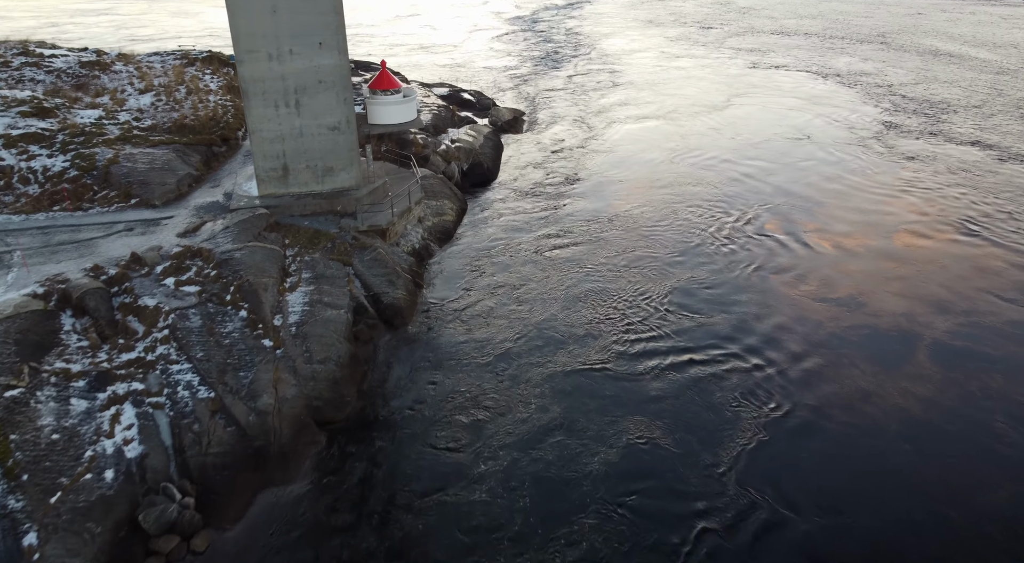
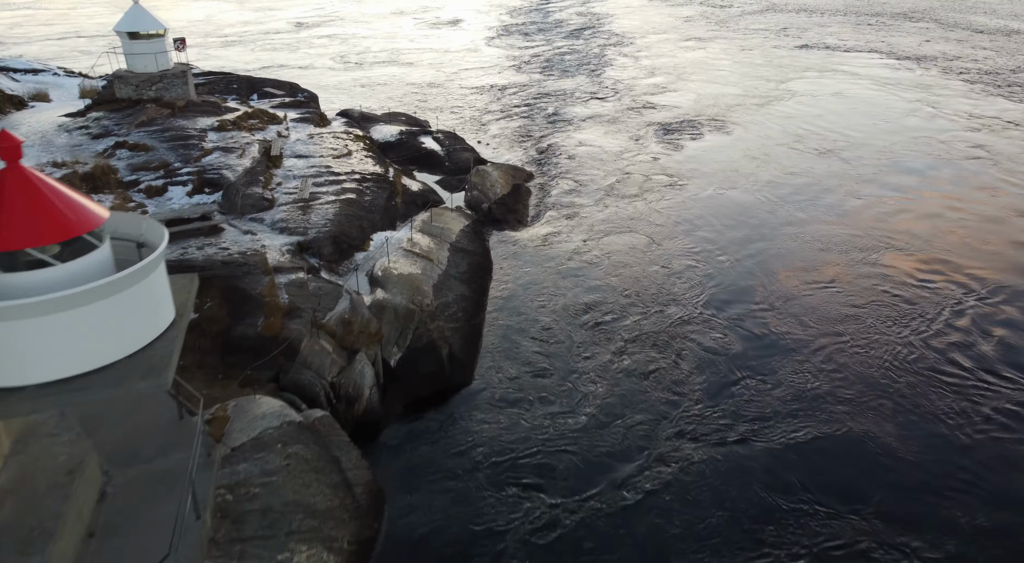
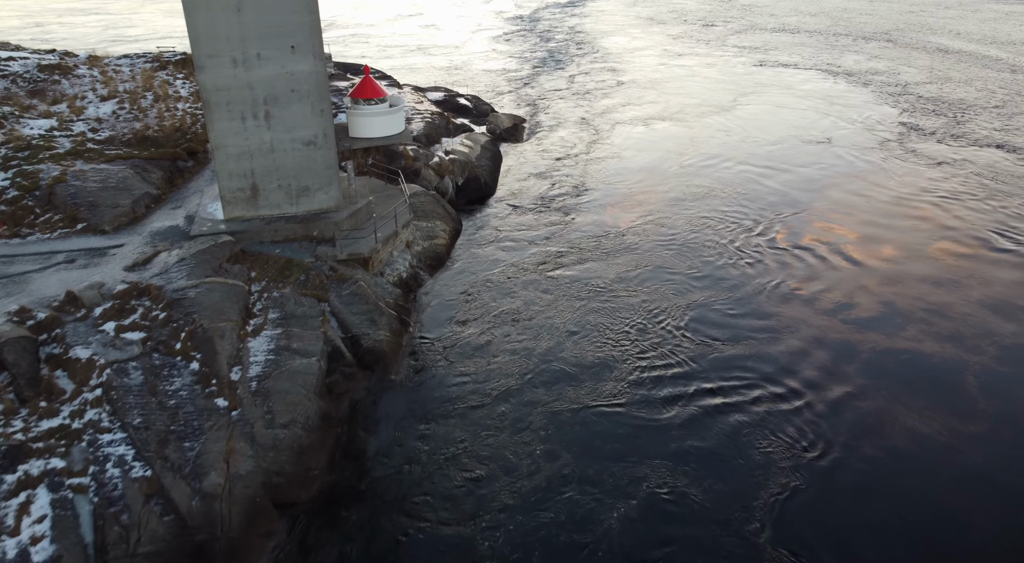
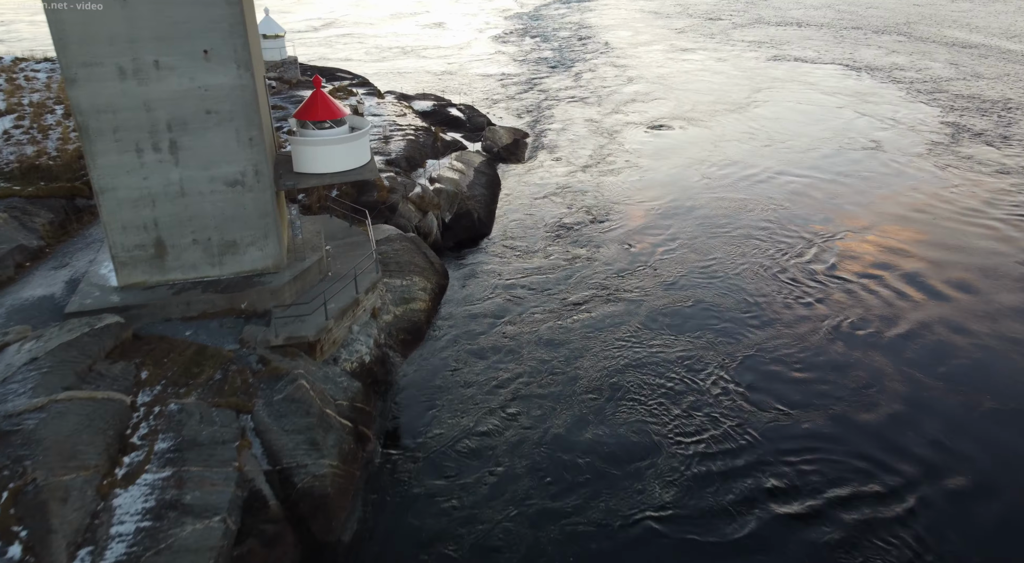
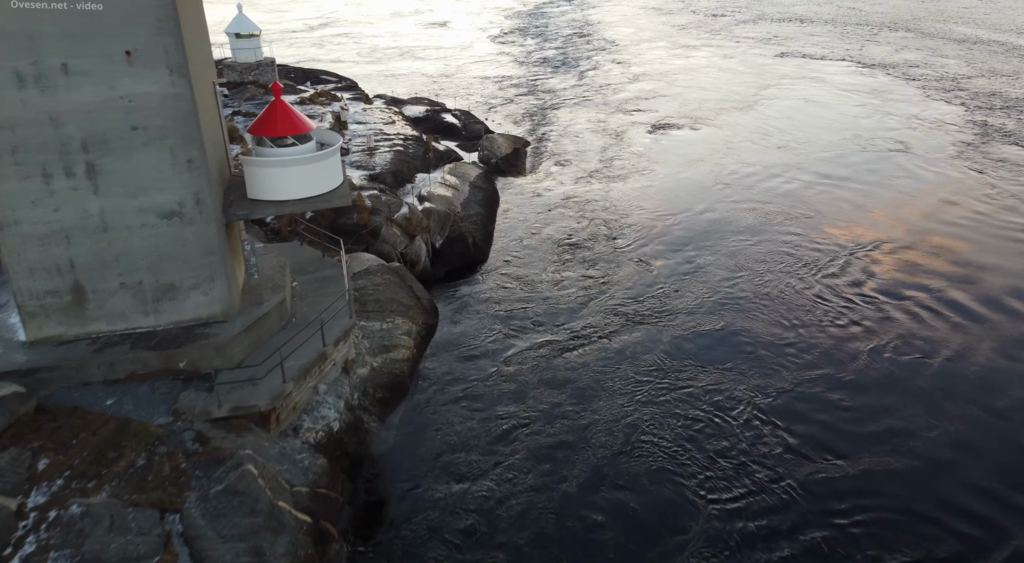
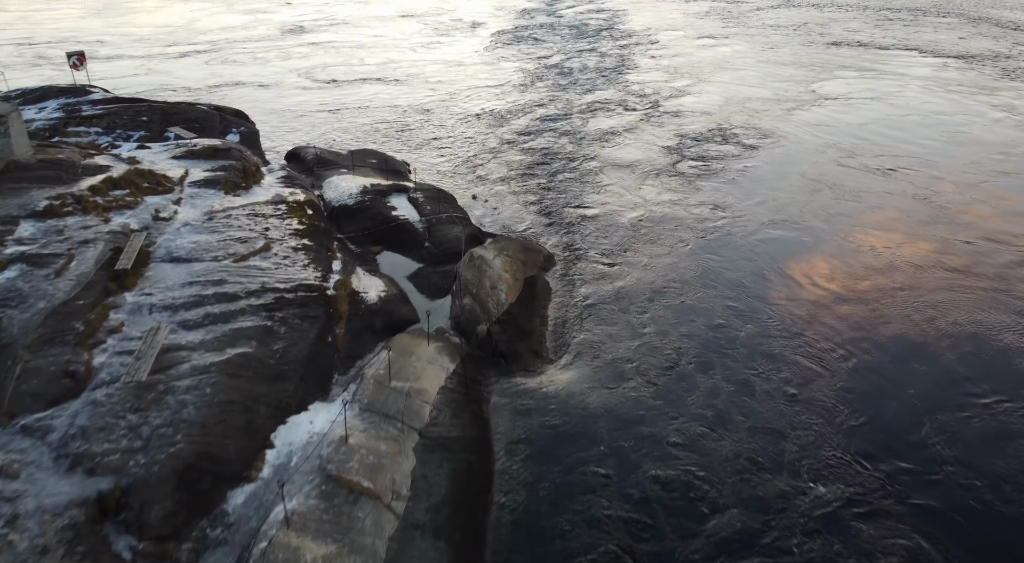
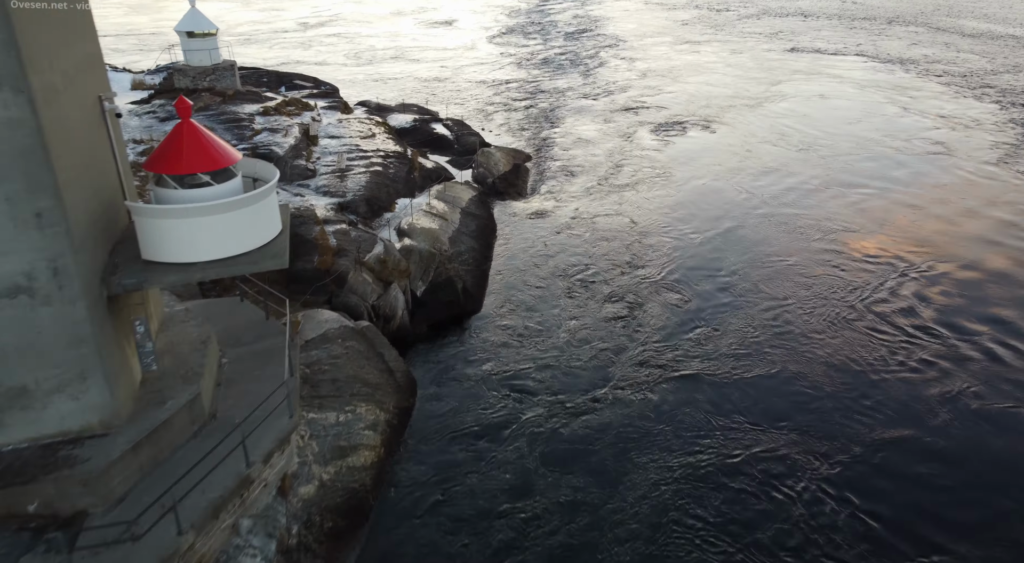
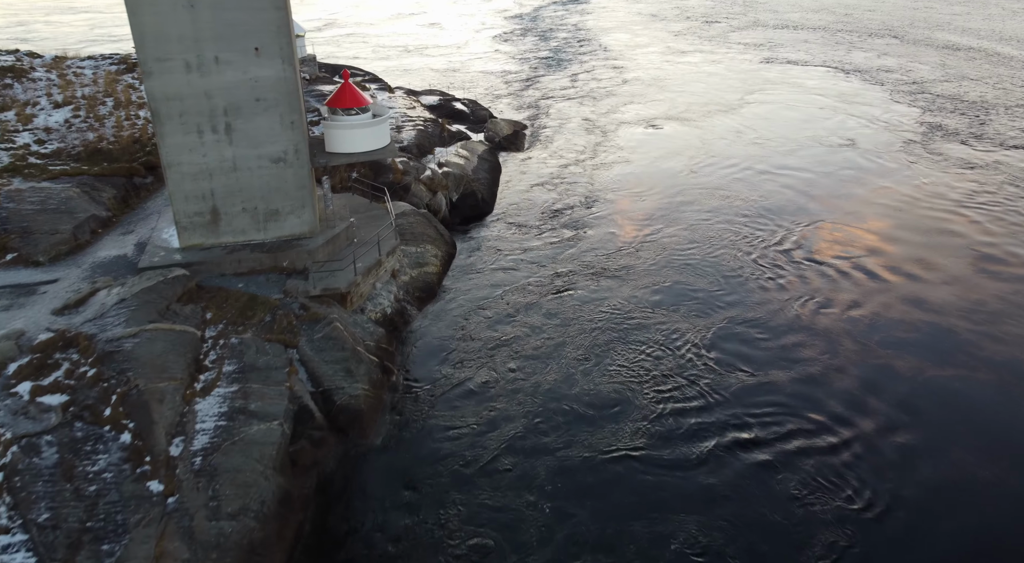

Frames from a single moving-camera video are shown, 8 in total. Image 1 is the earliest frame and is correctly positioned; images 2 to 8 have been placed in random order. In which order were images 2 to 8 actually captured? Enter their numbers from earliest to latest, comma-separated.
3, 8, 4, 5, 7, 2, 6
